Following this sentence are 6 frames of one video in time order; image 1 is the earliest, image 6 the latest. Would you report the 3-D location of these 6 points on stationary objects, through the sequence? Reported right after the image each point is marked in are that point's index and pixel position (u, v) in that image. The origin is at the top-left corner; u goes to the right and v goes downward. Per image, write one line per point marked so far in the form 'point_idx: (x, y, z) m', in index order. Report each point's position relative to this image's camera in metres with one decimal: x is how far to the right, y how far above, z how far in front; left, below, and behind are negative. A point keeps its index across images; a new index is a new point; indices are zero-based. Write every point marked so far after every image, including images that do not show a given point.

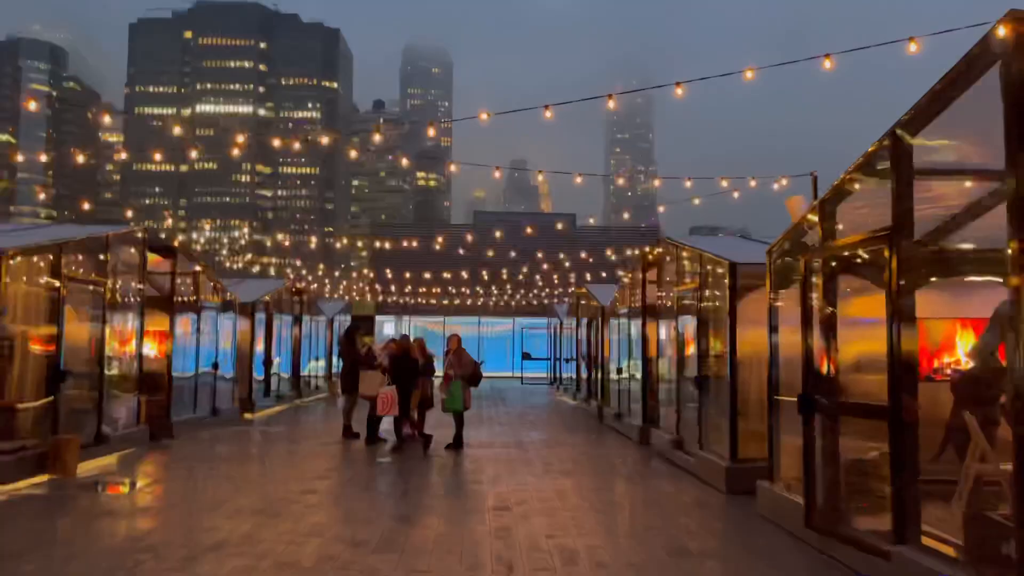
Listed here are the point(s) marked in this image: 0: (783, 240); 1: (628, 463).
0: (+2.3, +0.4, +6.5) m
1: (+1.3, -2.0, +8.8) m
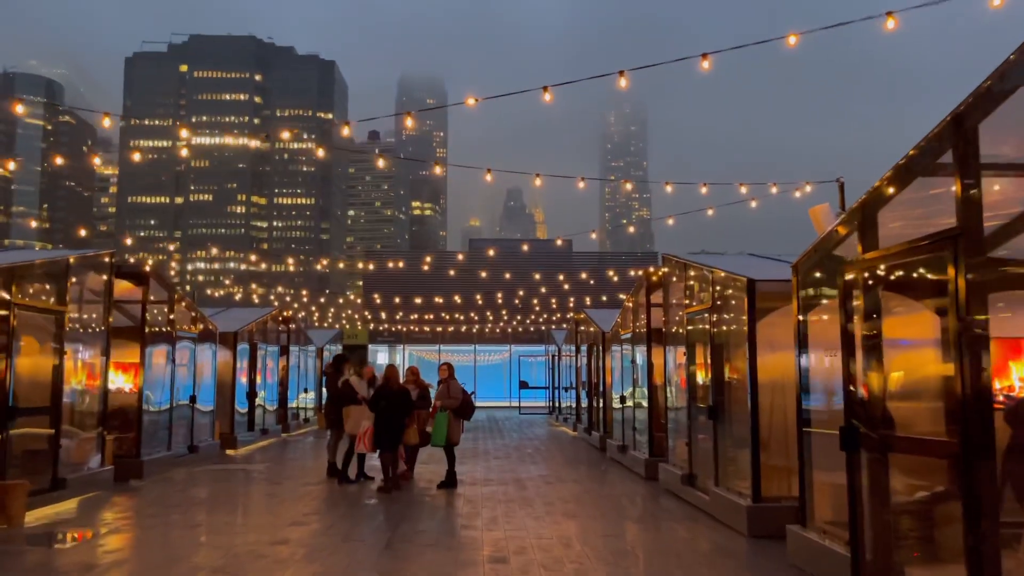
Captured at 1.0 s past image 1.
0: (+2.3, +0.2, +5.8) m
1: (+1.3, -2.2, +8.0) m
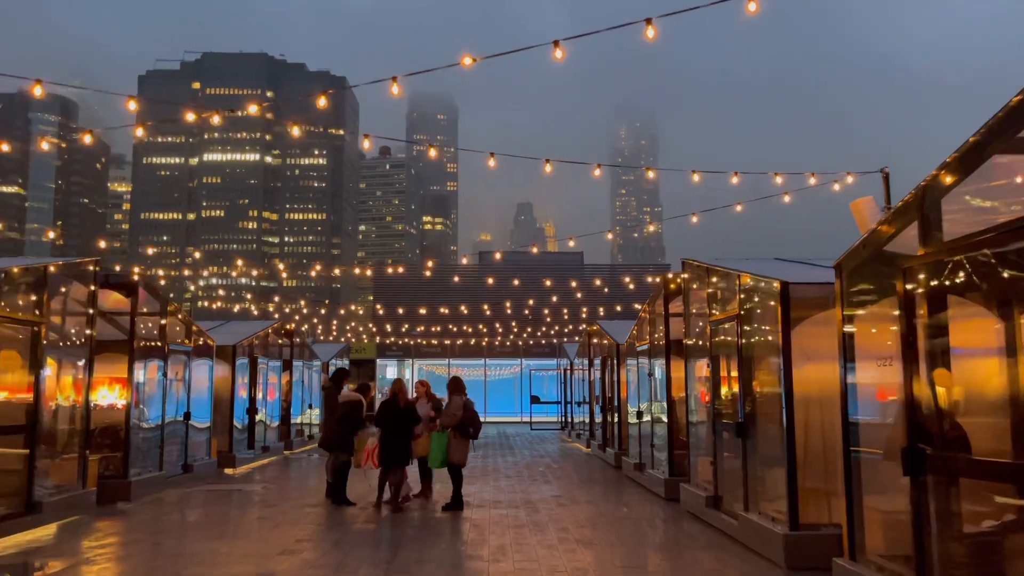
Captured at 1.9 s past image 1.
0: (+2.3, +0.2, +5.2) m
1: (+1.4, -2.3, +7.4) m
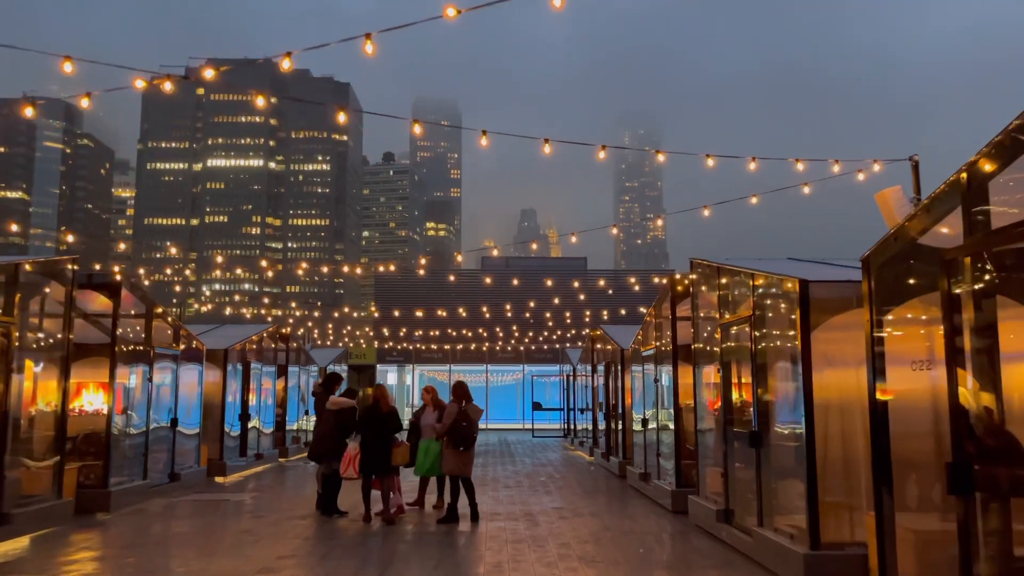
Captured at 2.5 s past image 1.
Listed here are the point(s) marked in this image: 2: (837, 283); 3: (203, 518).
0: (+2.3, +0.2, +4.8) m
1: (+1.4, -2.3, +7.0) m
2: (+2.4, 0.0, +5.7) m
3: (-3.5, -2.6, +8.8) m
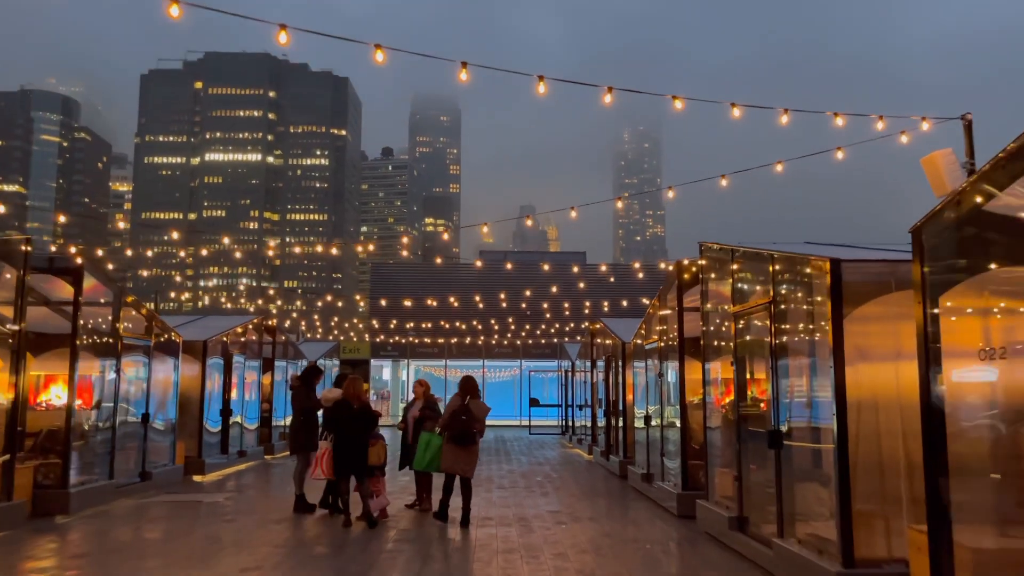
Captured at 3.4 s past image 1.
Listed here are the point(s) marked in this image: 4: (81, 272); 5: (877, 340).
0: (+2.2, +0.4, +4.2) m
1: (+1.3, -2.1, +6.3) m
2: (+2.3, +0.1, +5.0) m
3: (-3.6, -2.4, +8.2) m
4: (-4.7, +0.2, +8.5) m
5: (+2.3, -0.3, +5.0) m
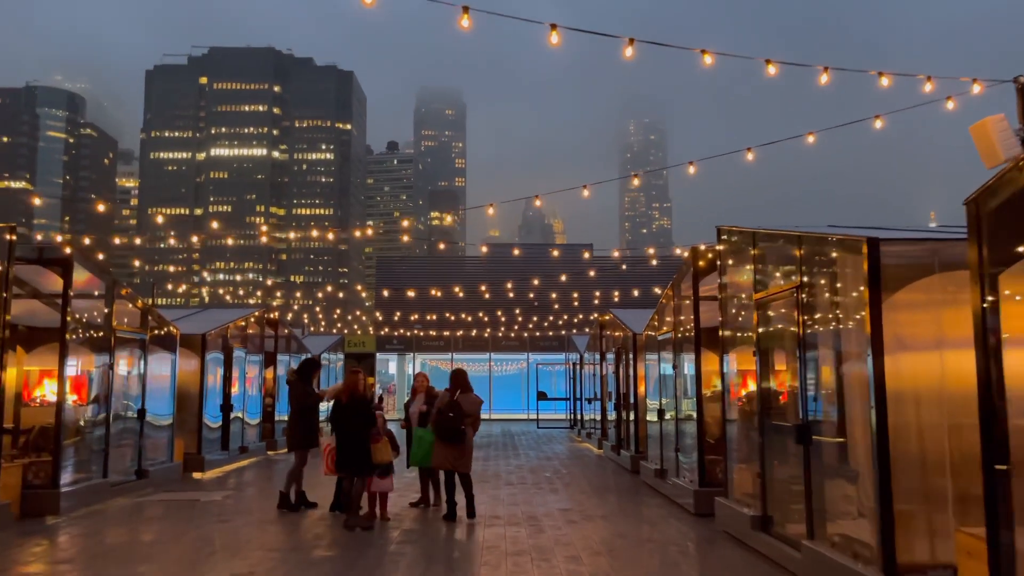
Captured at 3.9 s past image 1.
0: (+2.3, +0.4, +3.8) m
1: (+1.4, -2.0, +6.0) m
2: (+2.4, +0.3, +4.7) m
3: (-3.5, -2.3, +7.9) m
4: (-4.6, +0.3, +8.2) m
5: (+2.4, -0.2, +4.6) m
